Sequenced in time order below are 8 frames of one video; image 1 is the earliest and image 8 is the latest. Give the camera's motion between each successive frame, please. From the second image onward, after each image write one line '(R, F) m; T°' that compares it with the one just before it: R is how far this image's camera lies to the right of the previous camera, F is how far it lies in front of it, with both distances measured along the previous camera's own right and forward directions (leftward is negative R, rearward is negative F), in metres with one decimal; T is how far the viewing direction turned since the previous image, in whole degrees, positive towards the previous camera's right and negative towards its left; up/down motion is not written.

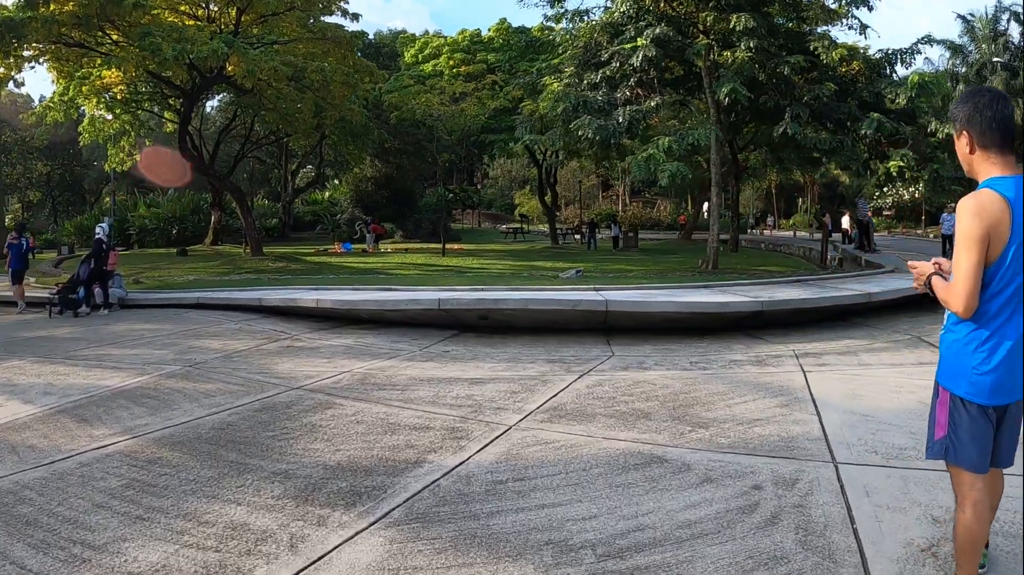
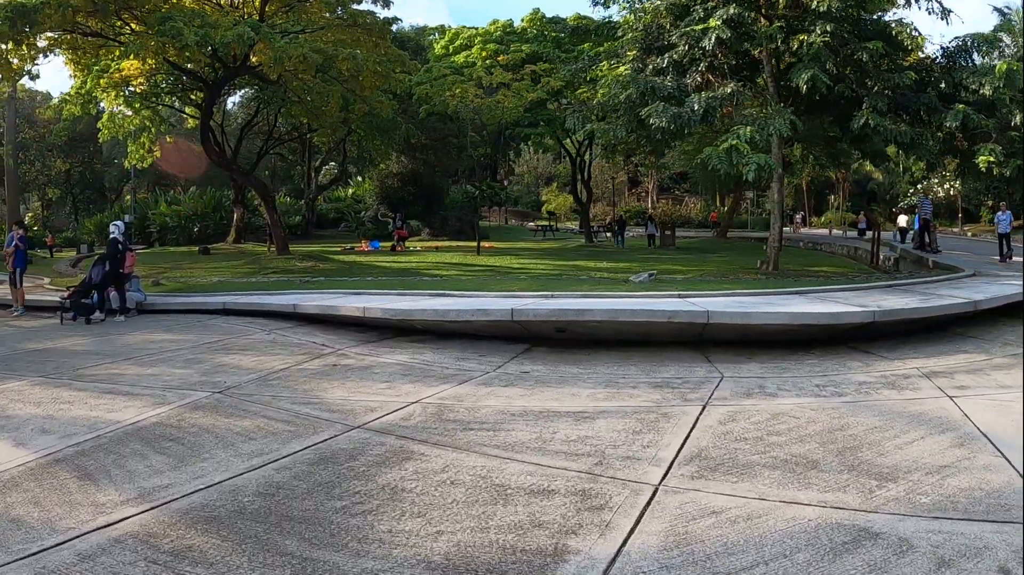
(-1.3, +1.9) m; -1°
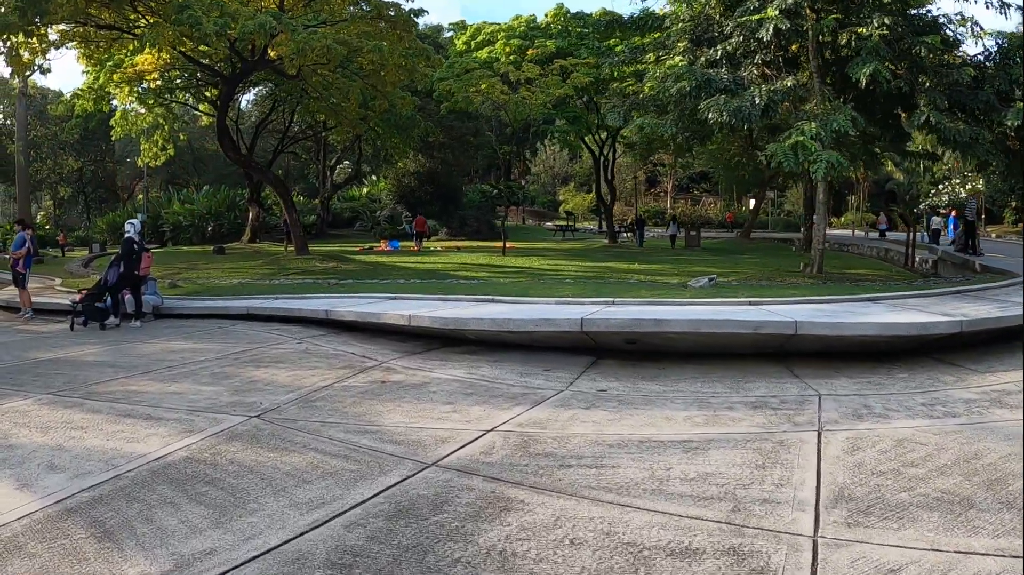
(-0.9, +1.1) m; -1°
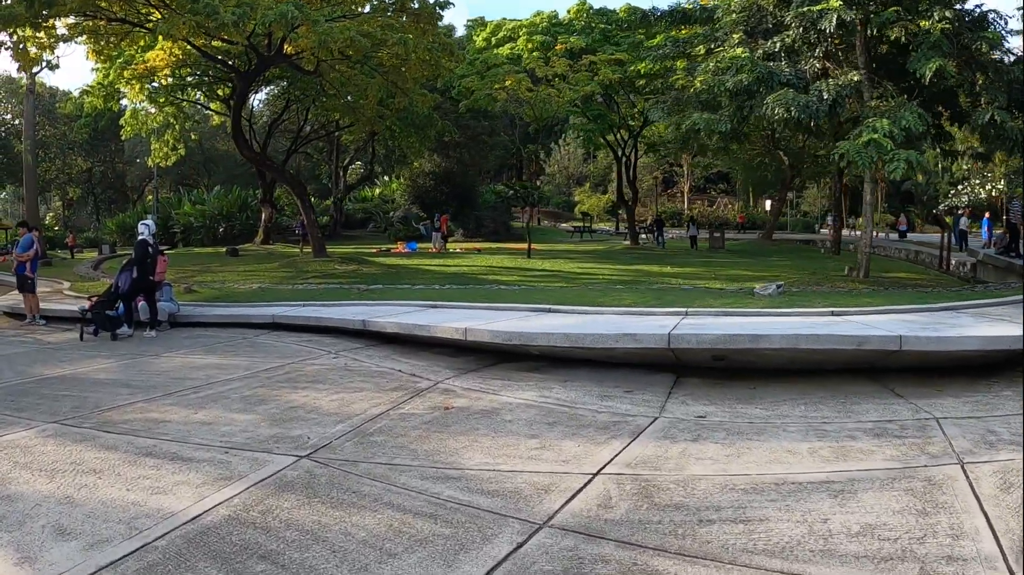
(-0.9, +1.1) m; 0°
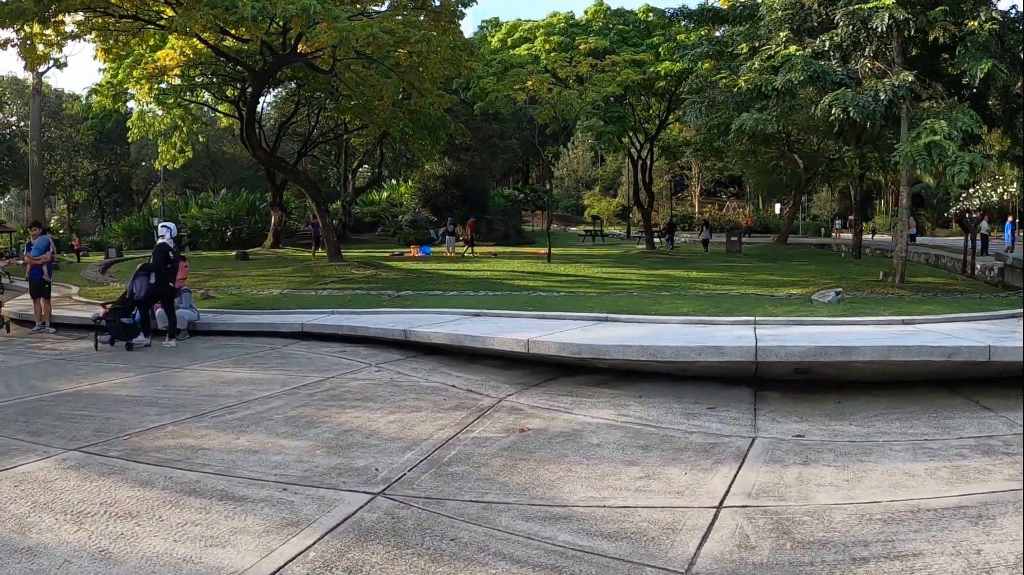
(-0.8, +0.7) m; 0°
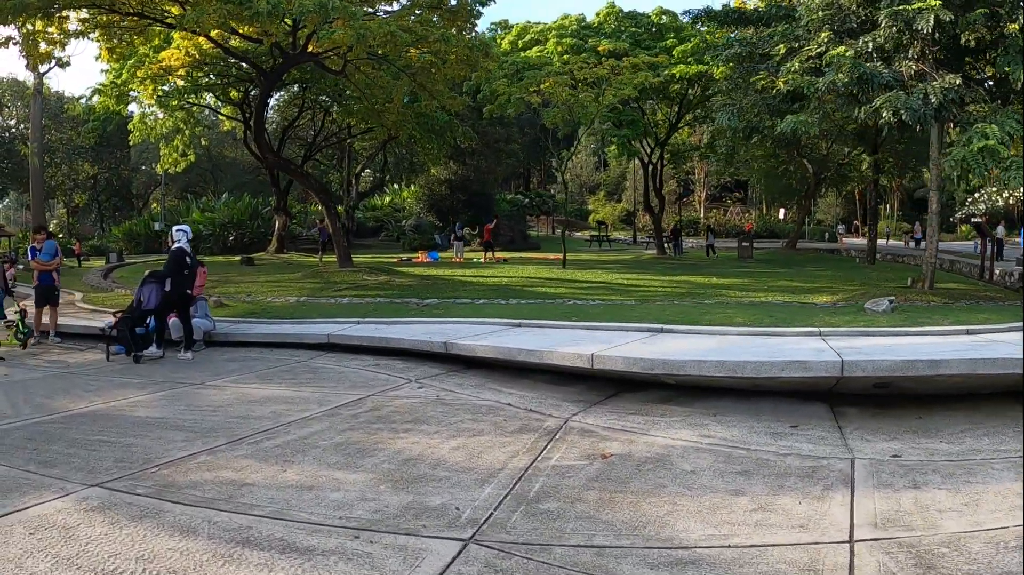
(-0.7, +0.6) m; 0°
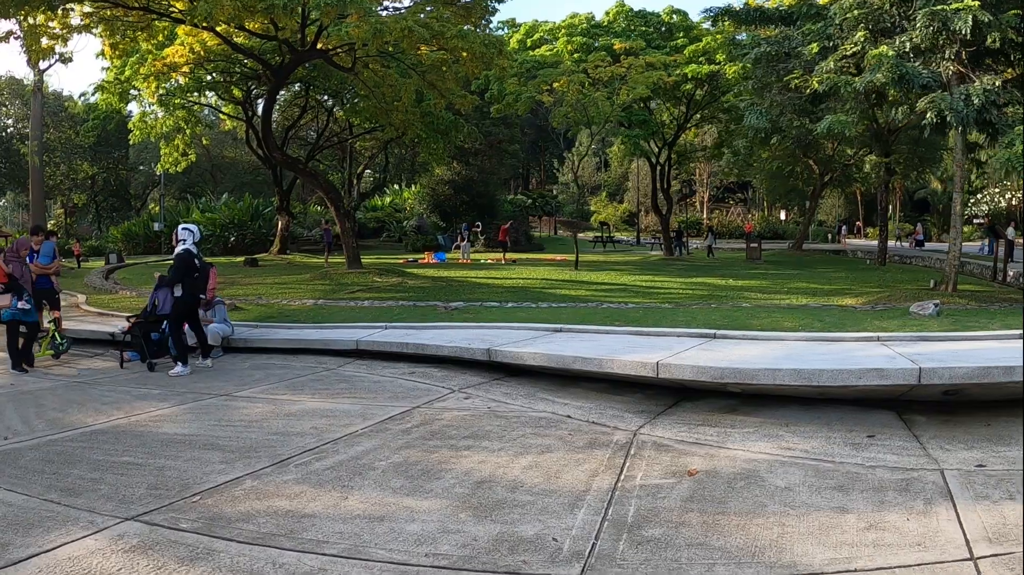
(-0.7, +0.5) m; 0°
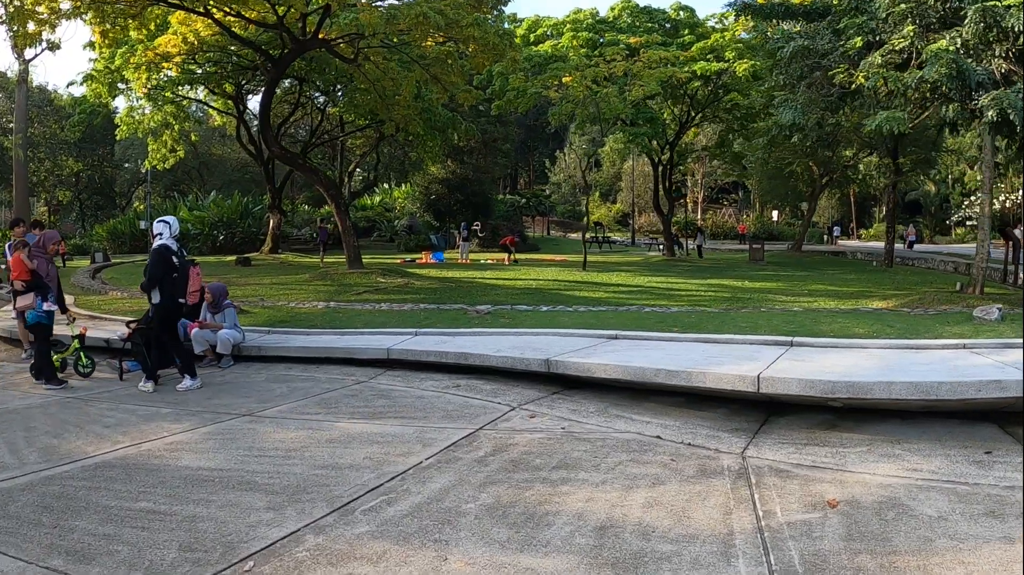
(-0.9, +0.8) m; +1°
